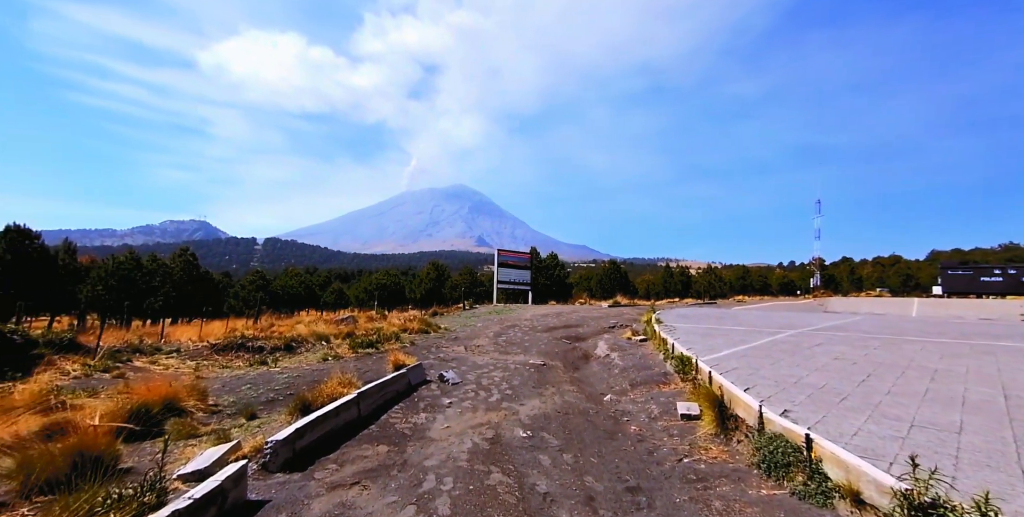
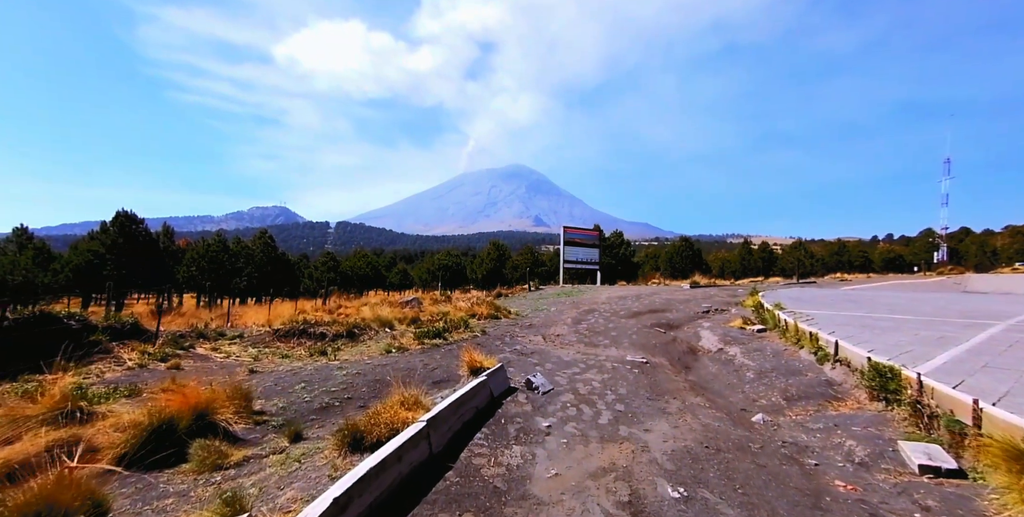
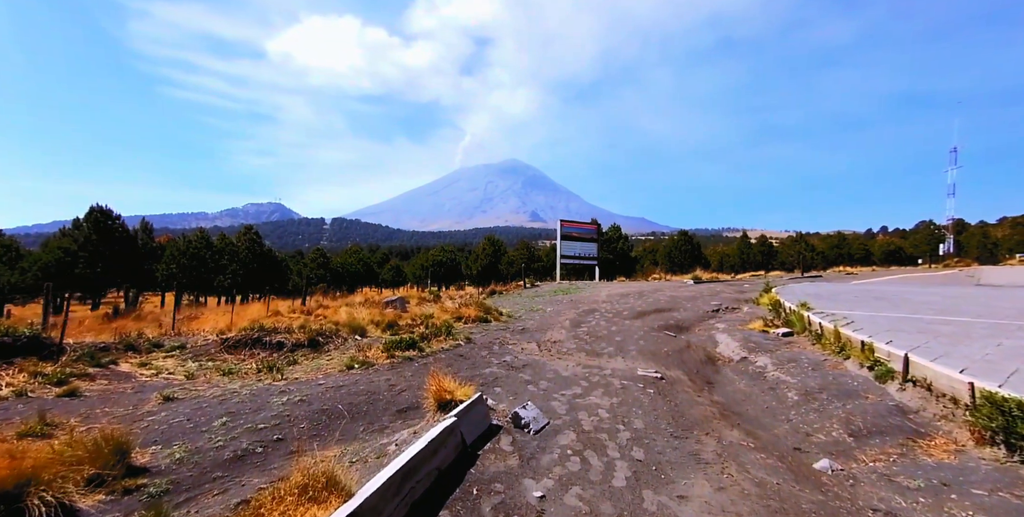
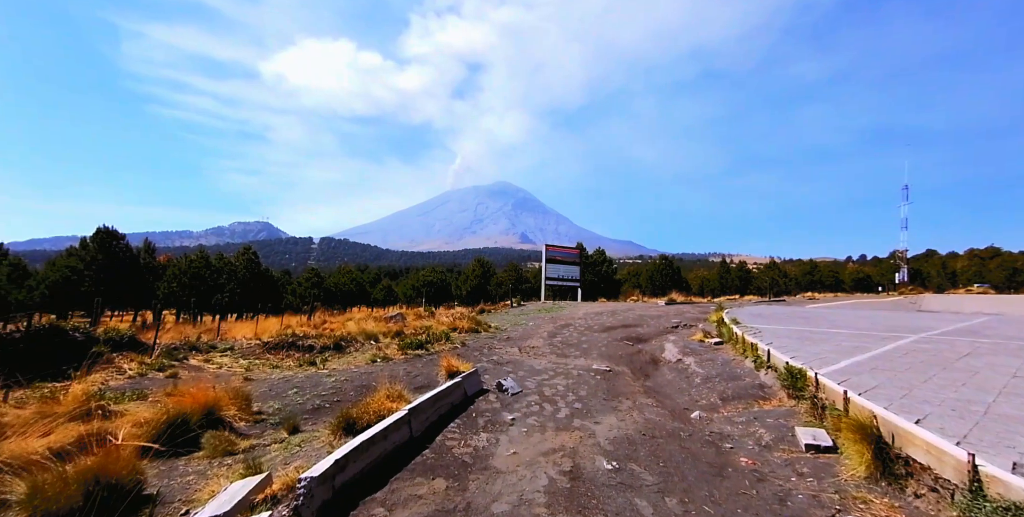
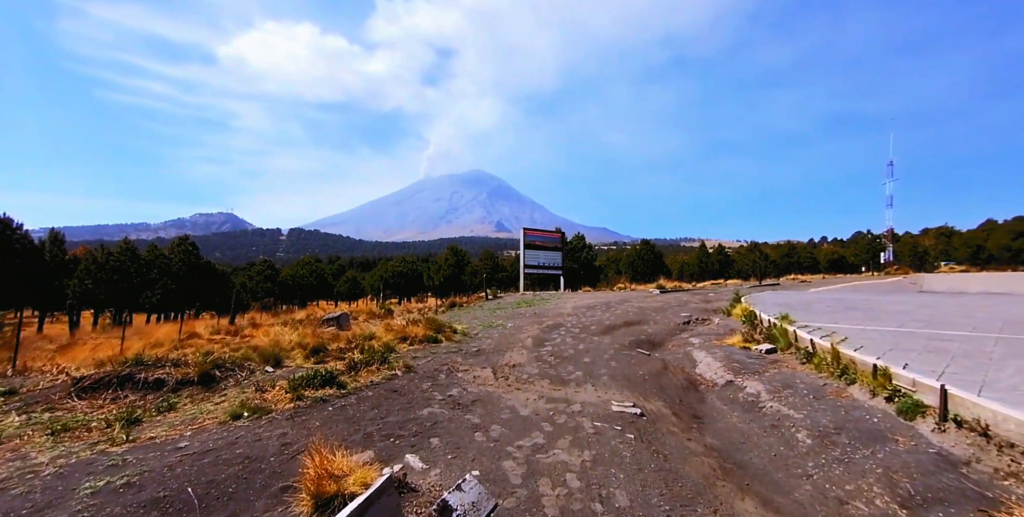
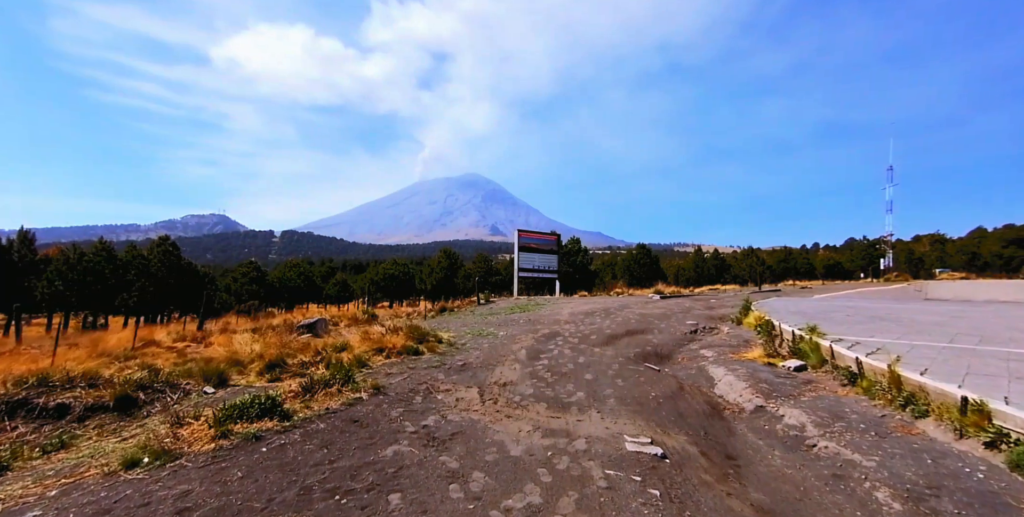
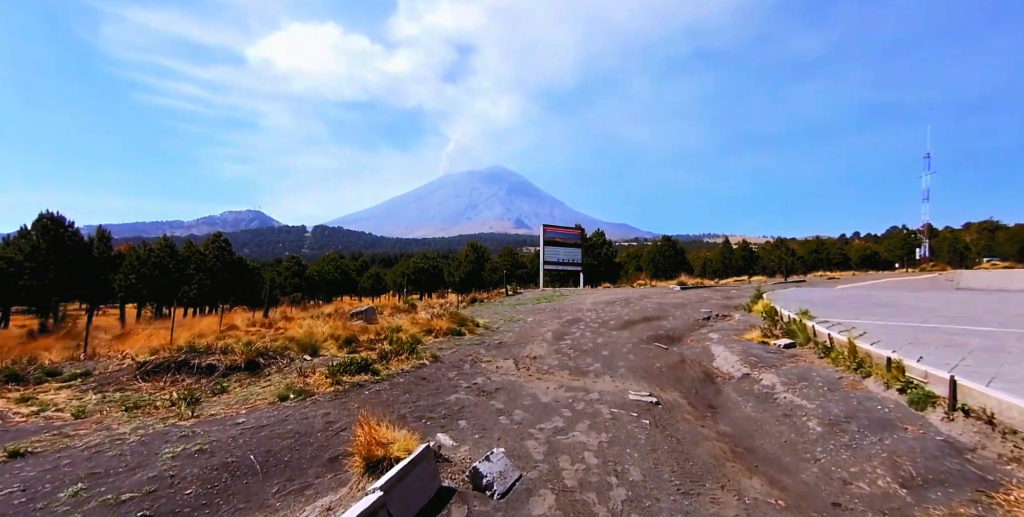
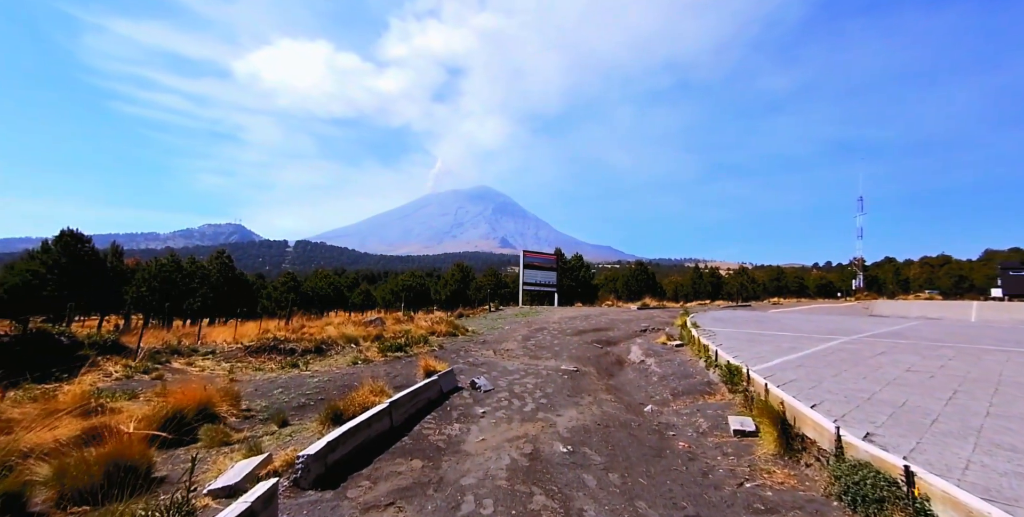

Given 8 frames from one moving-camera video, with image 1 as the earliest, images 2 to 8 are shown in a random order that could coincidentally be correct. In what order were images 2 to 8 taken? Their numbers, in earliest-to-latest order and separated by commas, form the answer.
8, 4, 2, 3, 7, 5, 6
